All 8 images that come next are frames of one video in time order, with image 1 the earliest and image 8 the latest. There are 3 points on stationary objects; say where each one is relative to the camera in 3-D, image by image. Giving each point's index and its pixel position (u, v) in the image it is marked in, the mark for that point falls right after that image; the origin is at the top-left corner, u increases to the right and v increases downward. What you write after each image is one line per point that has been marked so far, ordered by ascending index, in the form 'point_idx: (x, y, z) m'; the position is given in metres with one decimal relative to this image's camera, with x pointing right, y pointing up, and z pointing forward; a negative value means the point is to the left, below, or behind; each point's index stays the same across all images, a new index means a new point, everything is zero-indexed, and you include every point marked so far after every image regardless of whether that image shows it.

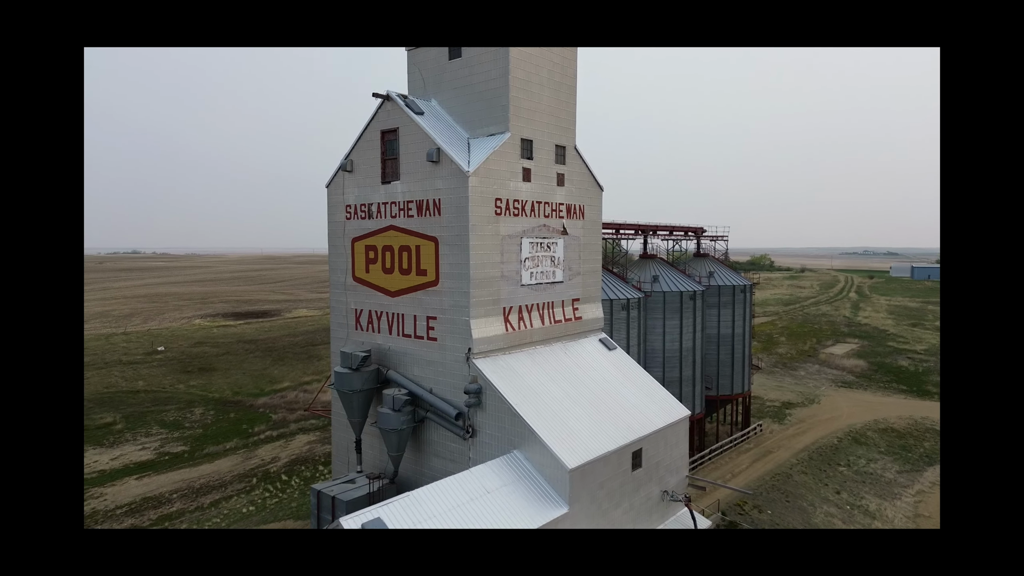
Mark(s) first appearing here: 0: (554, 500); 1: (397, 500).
0: (+0.8, -5.2, +19.0) m
1: (-2.7, -4.6, +17.3) m
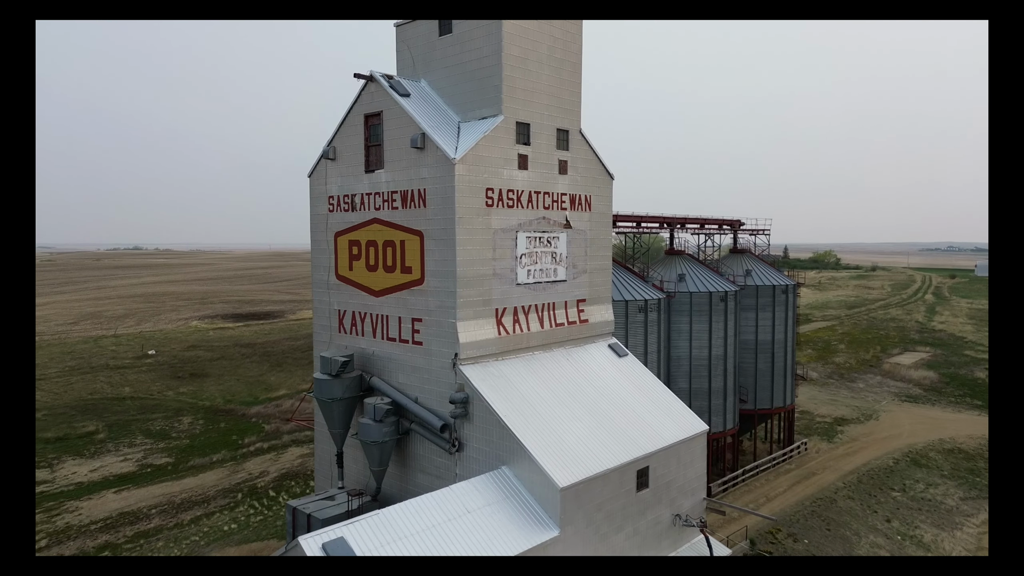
0: (+0.6, -5.1, +16.9) m
1: (-3.0, -4.5, +15.2) m
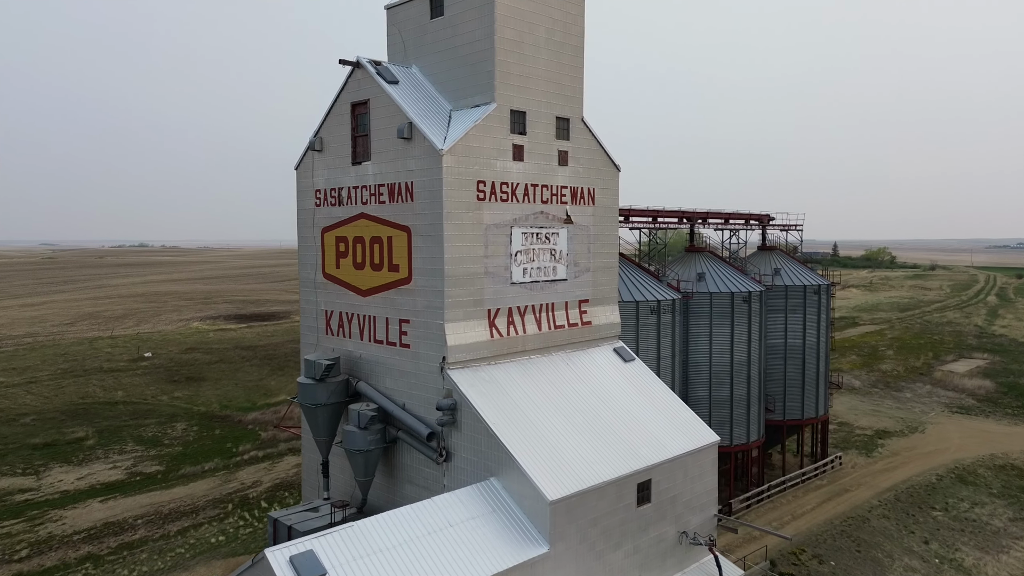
0: (+0.4, -5.1, +15.5) m
1: (-3.2, -4.4, +13.9) m
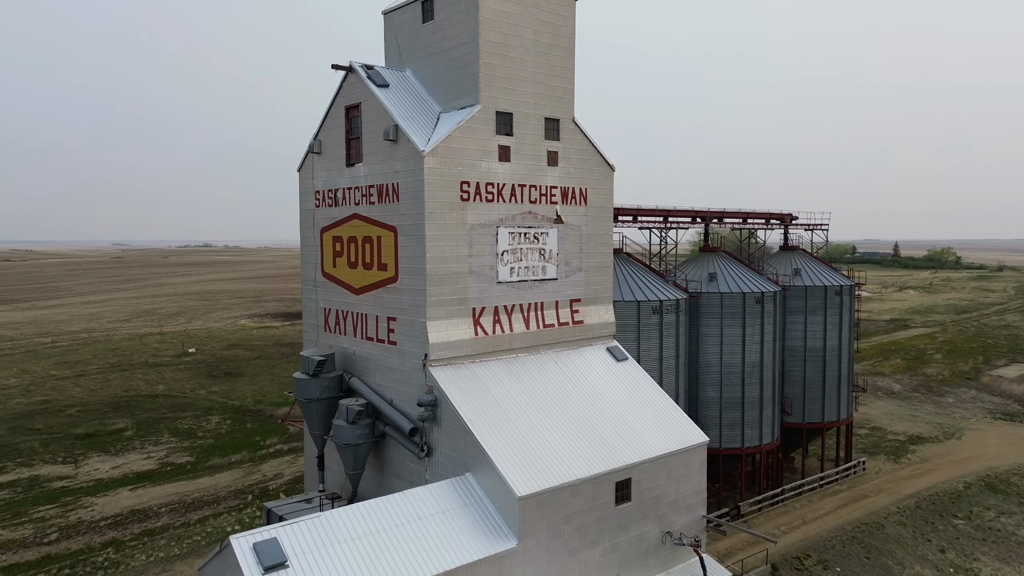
0: (-0.2, -5.0, +15.8) m
1: (-3.9, -4.4, +14.4) m
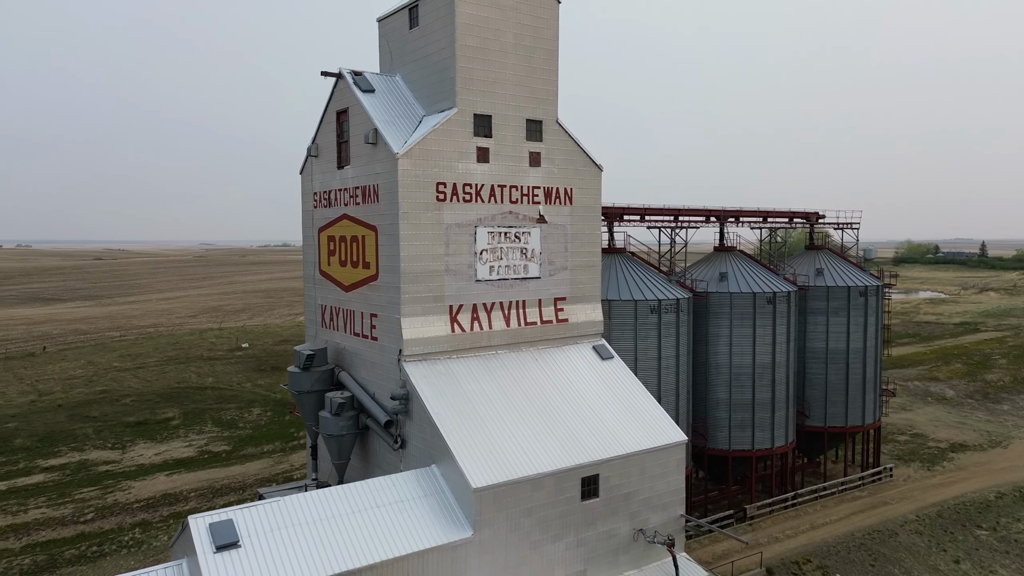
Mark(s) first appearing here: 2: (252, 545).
0: (-1.1, -5.0, +16.3) m
1: (-4.9, -4.3, +15.3) m
2: (-4.9, -4.8, +14.3) m
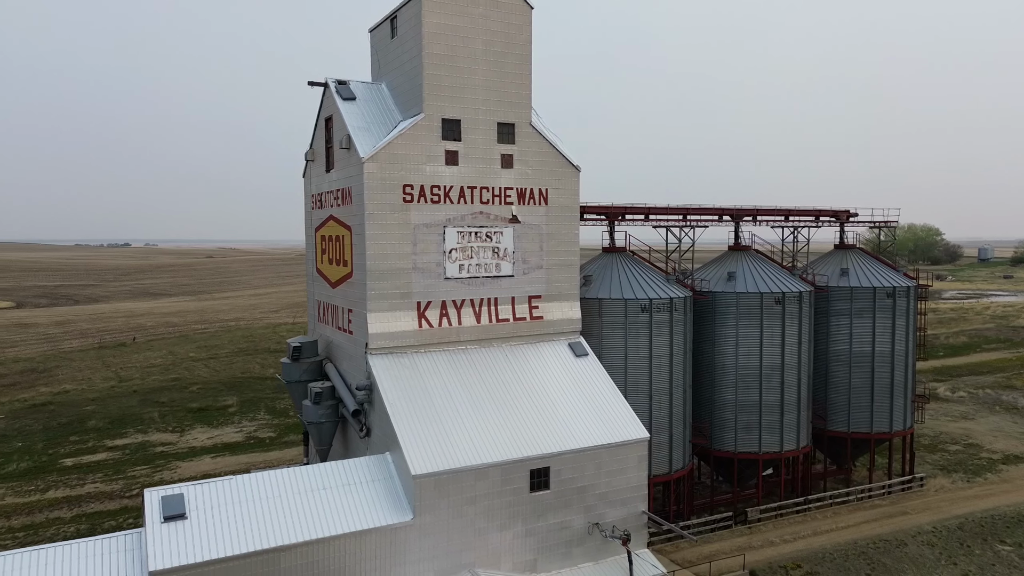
0: (-2.5, -4.9, +17.2) m
1: (-6.4, -4.2, +16.7) m
2: (-6.4, -4.7, +15.7) m
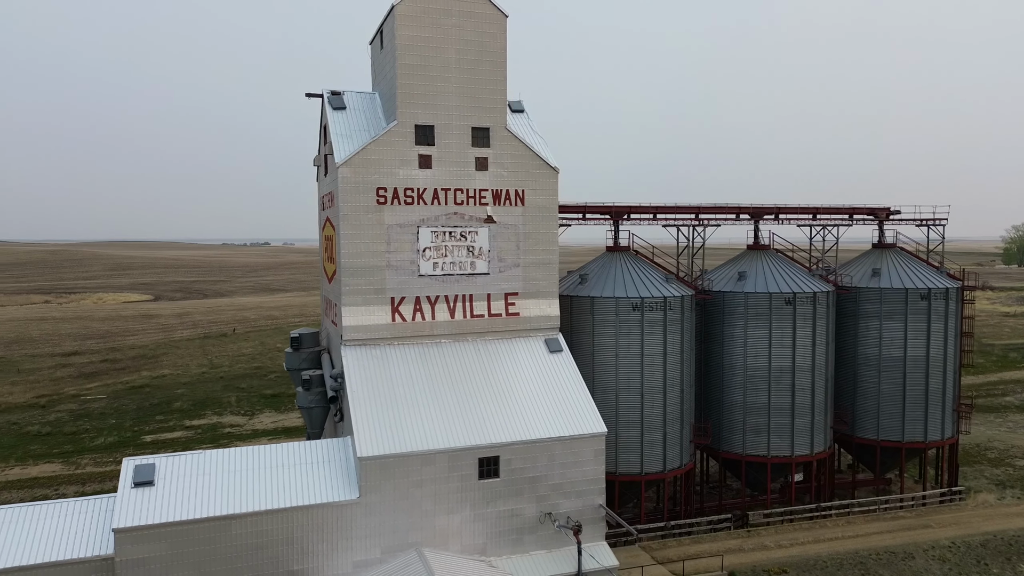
0: (-3.9, -4.8, +18.6) m
1: (-7.8, -4.1, +18.7) m
2: (-8.0, -4.6, +17.8) m
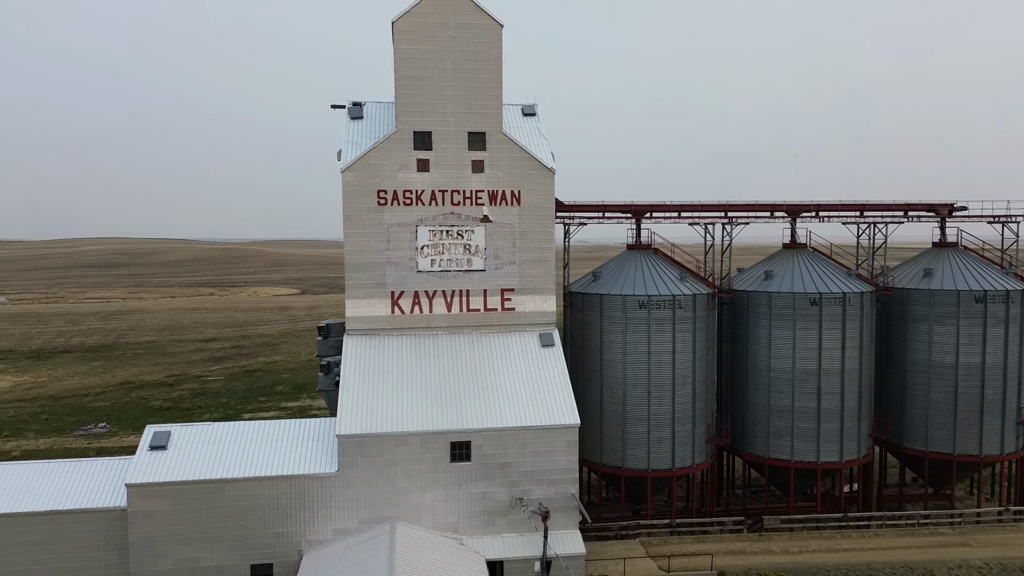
0: (-4.8, -4.6, +20.6) m
1: (-8.6, -3.9, +21.4) m
2: (-9.0, -4.3, +20.5) m
